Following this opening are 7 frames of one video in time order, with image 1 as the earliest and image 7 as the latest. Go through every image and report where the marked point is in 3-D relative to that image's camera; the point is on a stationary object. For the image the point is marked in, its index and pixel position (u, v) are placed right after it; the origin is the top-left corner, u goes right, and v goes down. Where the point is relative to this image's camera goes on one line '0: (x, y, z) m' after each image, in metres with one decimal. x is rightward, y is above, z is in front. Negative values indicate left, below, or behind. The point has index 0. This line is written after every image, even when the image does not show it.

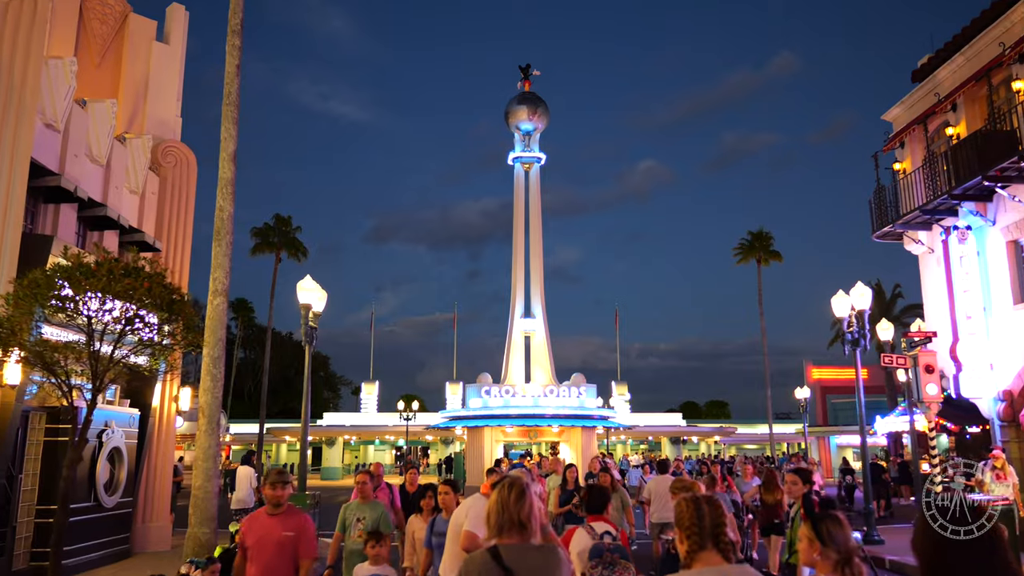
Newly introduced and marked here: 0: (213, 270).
0: (-5.0, +0.3, +13.5) m
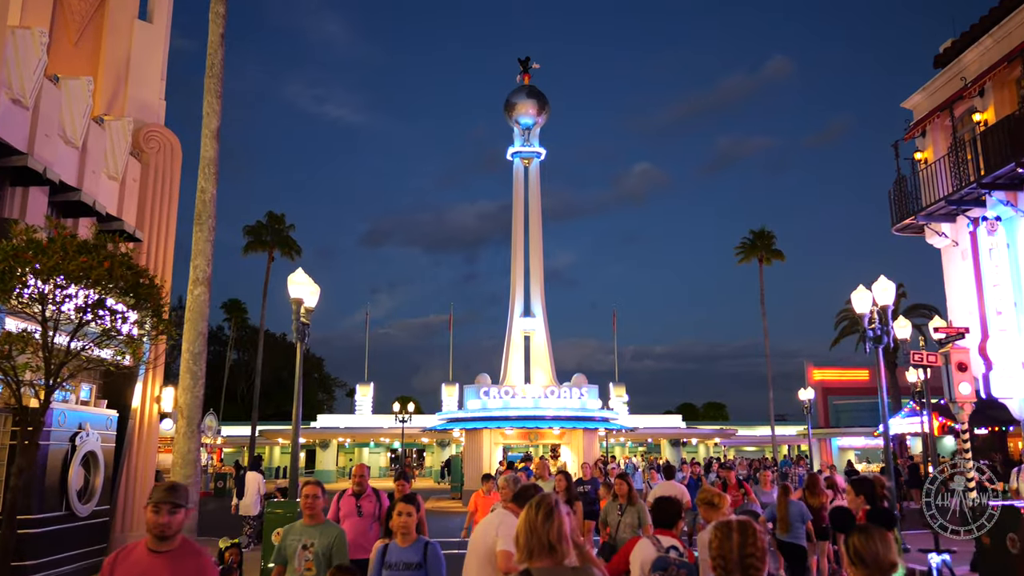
0: (-4.9, +0.5, +12.3) m
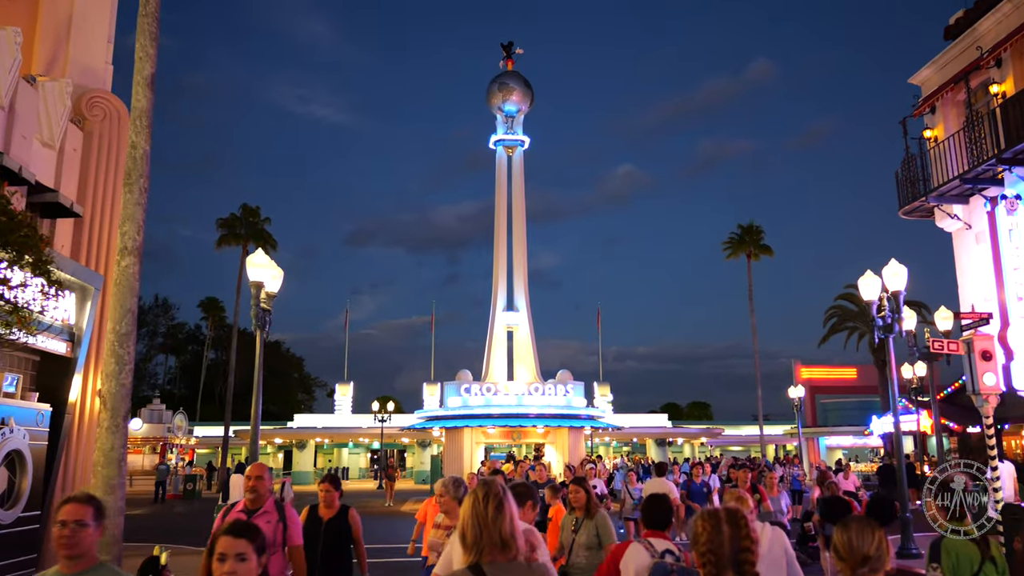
0: (-5.1, +0.8, +10.6) m
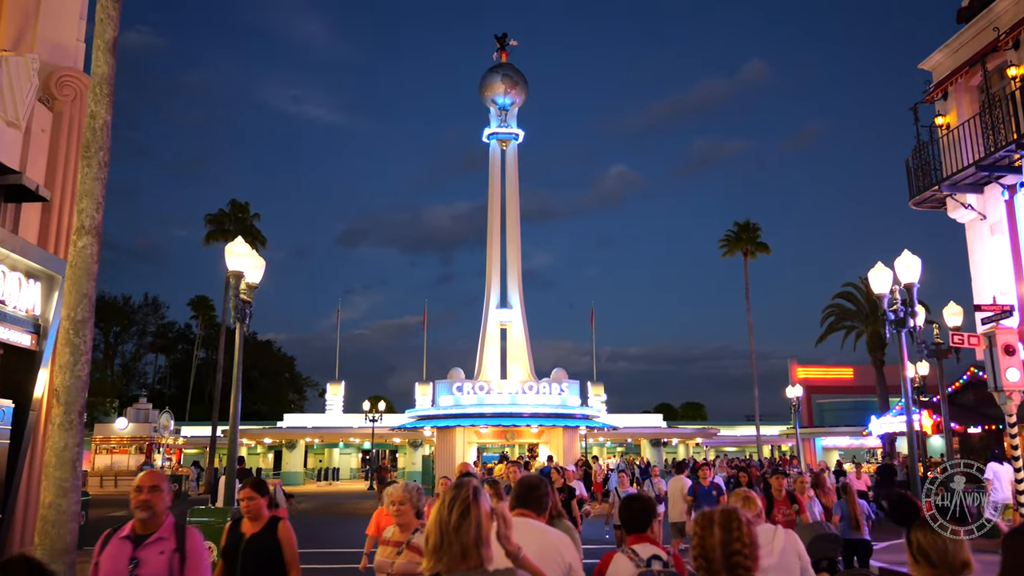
0: (-5.2, +1.0, +9.7) m
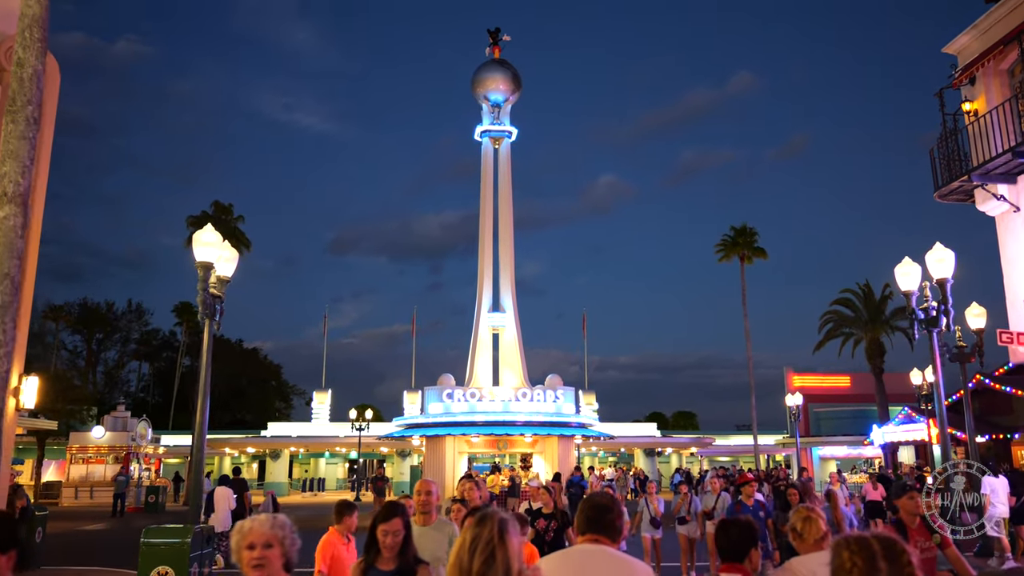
0: (-5.1, +1.3, +8.1) m
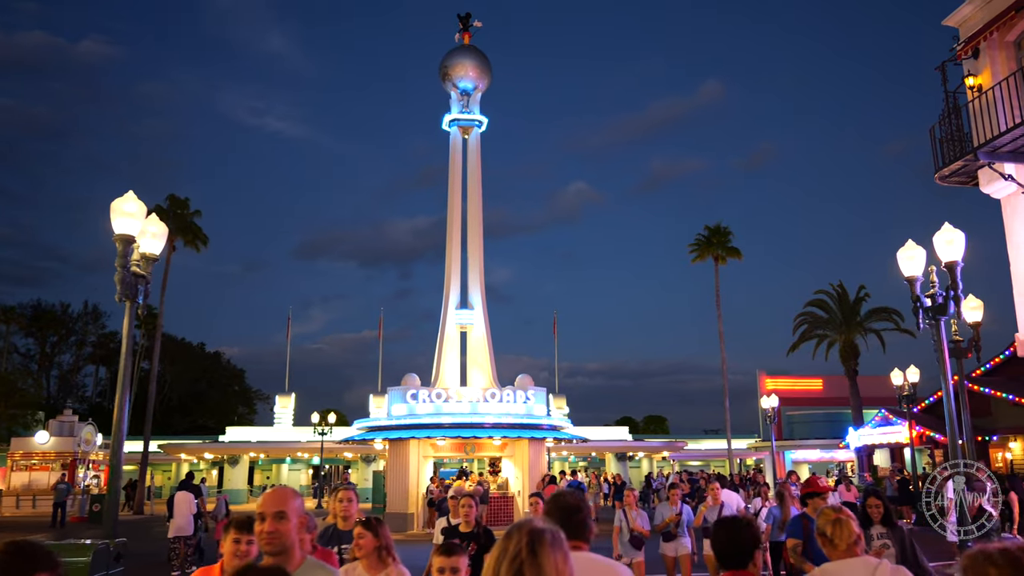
0: (-5.4, +1.7, +6.2) m
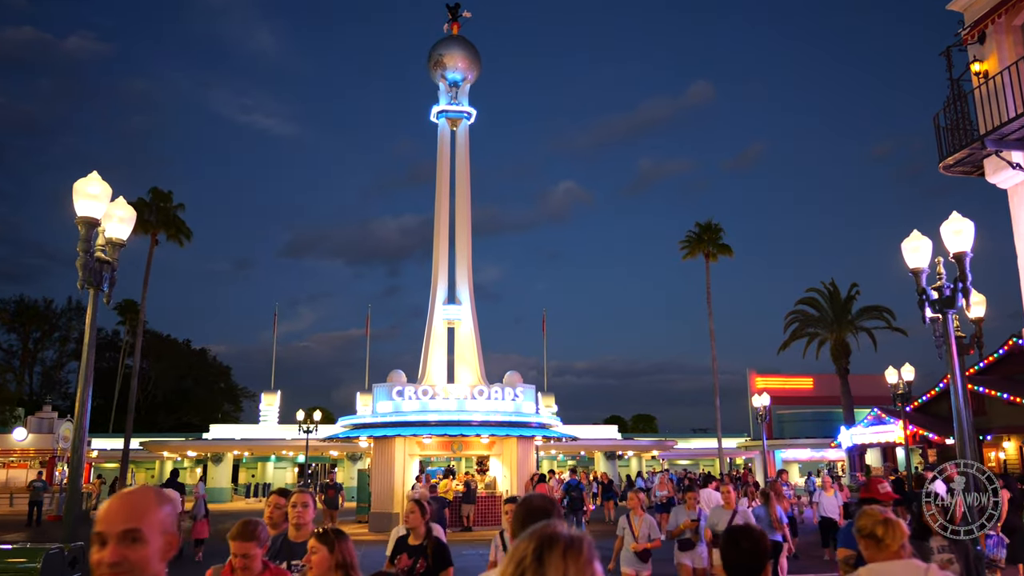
0: (-5.4, +1.8, +5.4) m
